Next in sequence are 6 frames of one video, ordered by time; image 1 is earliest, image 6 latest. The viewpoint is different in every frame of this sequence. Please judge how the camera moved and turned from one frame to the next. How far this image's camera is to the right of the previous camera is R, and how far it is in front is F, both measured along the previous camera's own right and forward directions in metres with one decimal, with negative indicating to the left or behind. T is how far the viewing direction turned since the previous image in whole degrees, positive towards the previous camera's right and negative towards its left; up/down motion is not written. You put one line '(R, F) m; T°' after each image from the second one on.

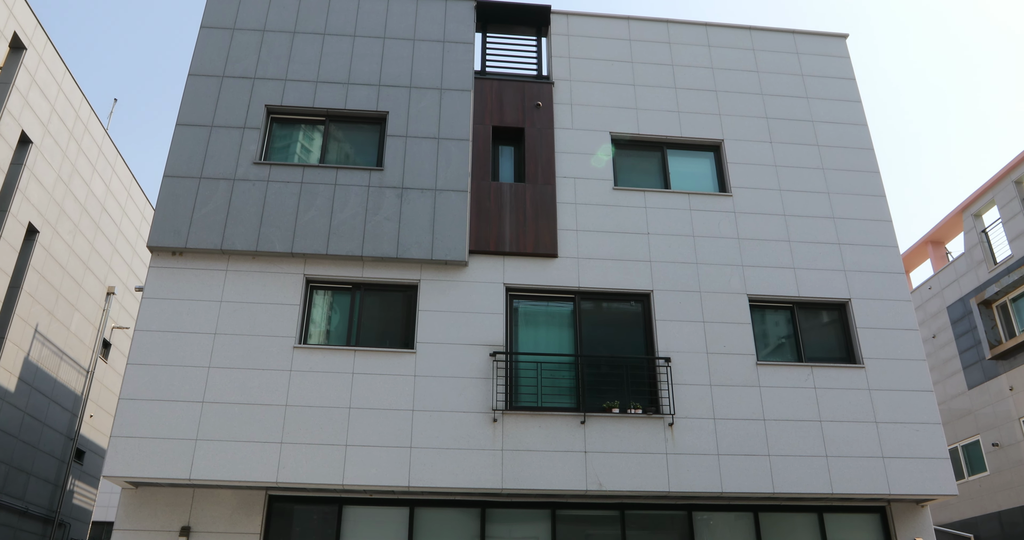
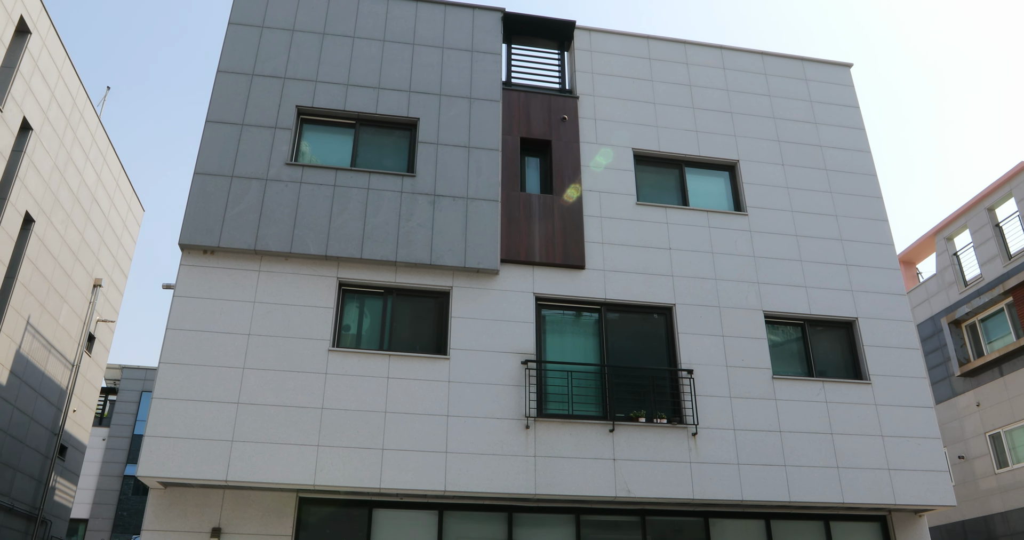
(-1.3, -0.2) m; +4°
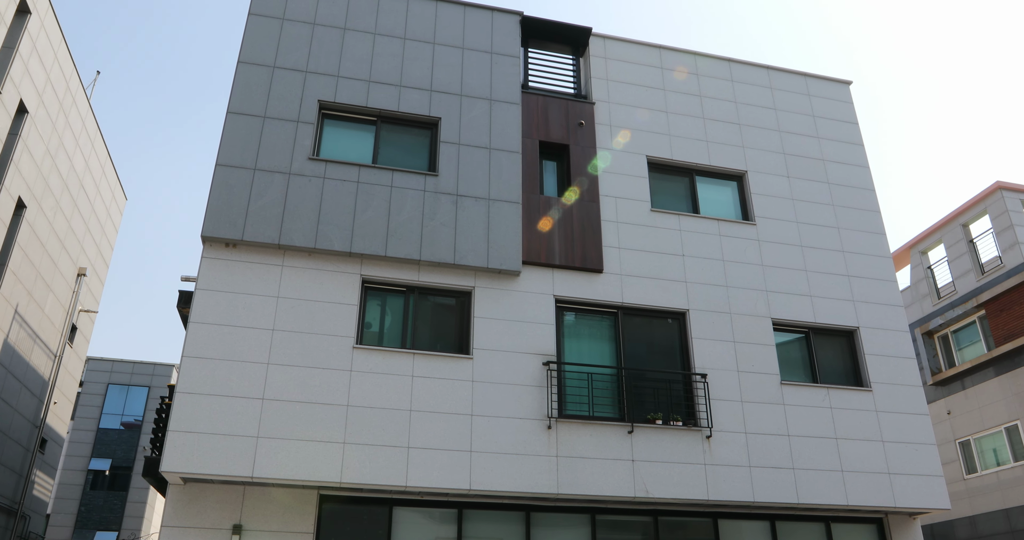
(-1.1, -0.1) m; +4°
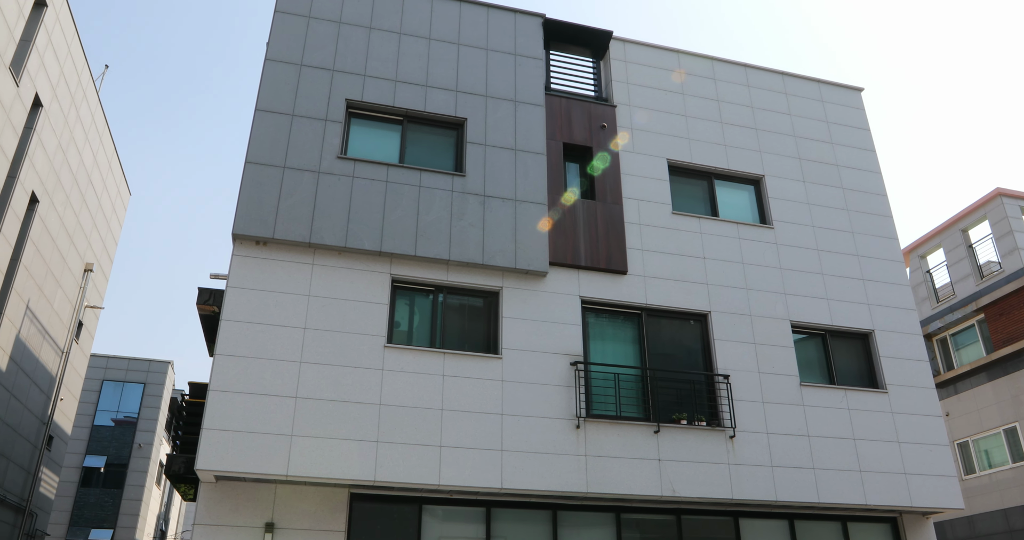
(-0.7, -0.1) m; +1°
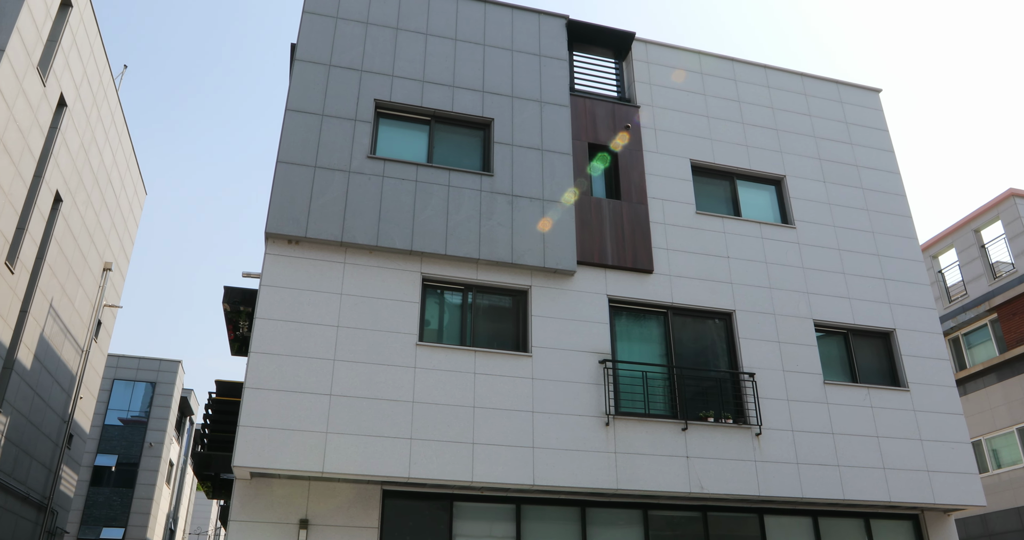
(-0.5, -0.1) m; 0°
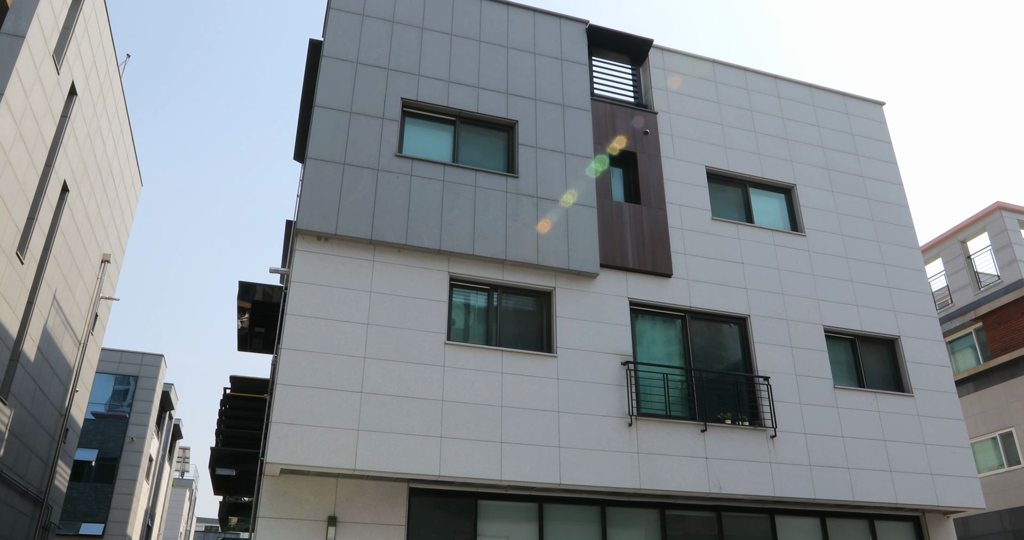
(-0.9, -0.1) m; +2°
